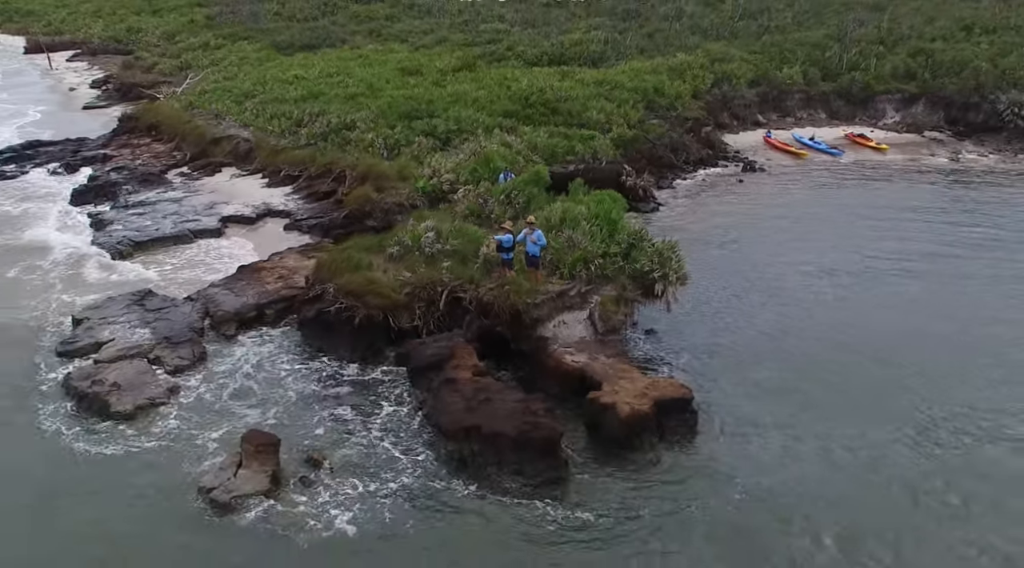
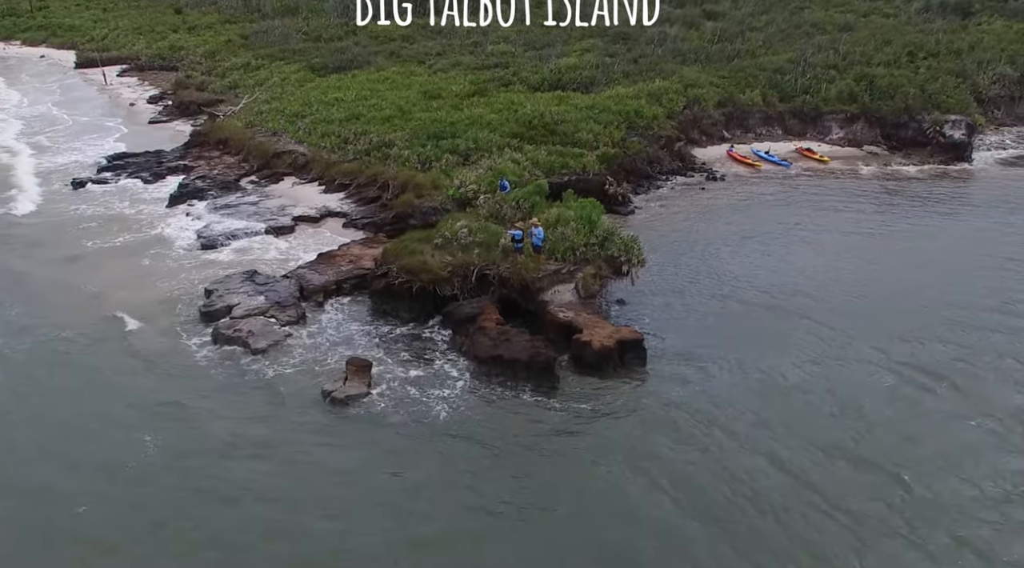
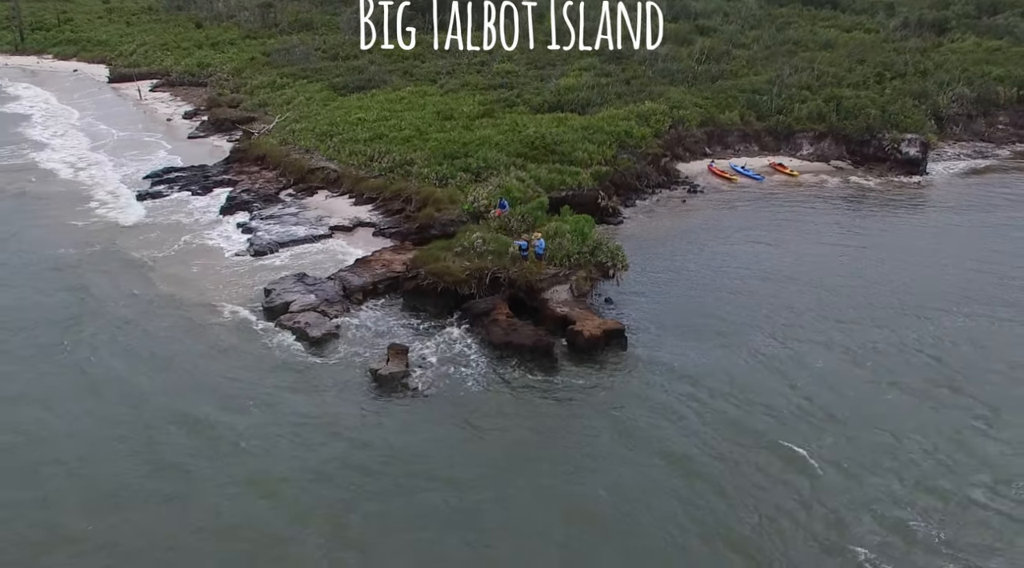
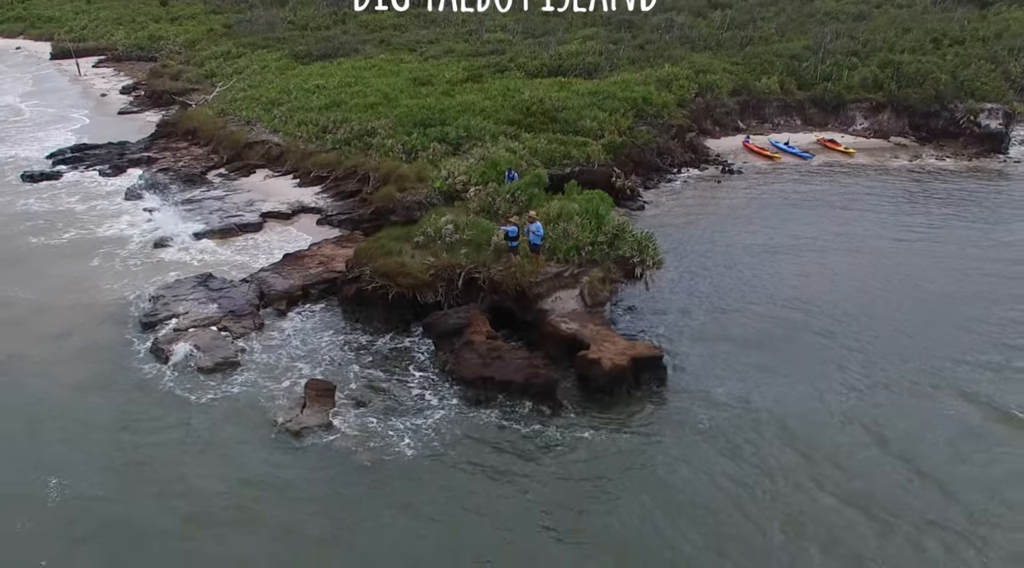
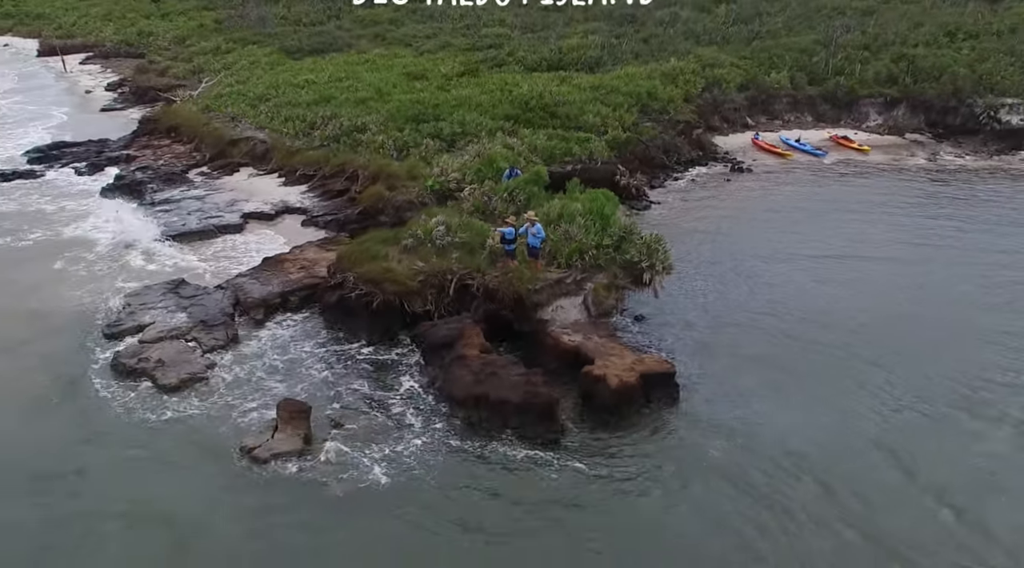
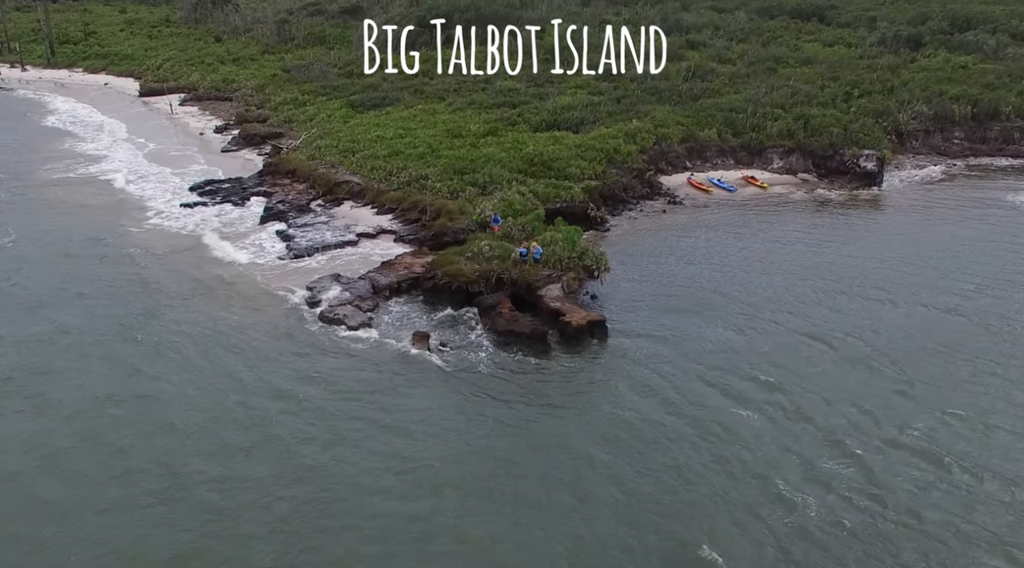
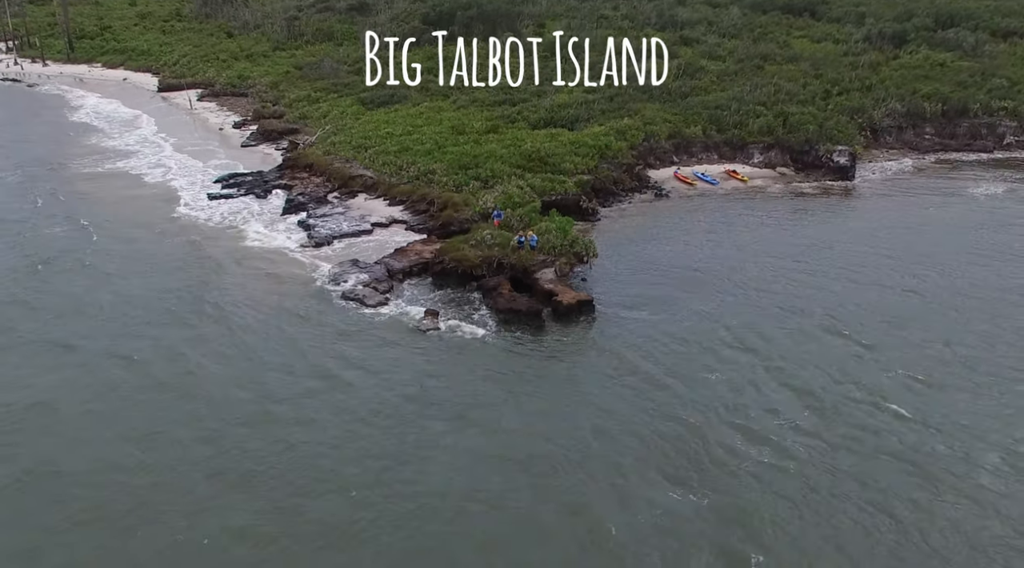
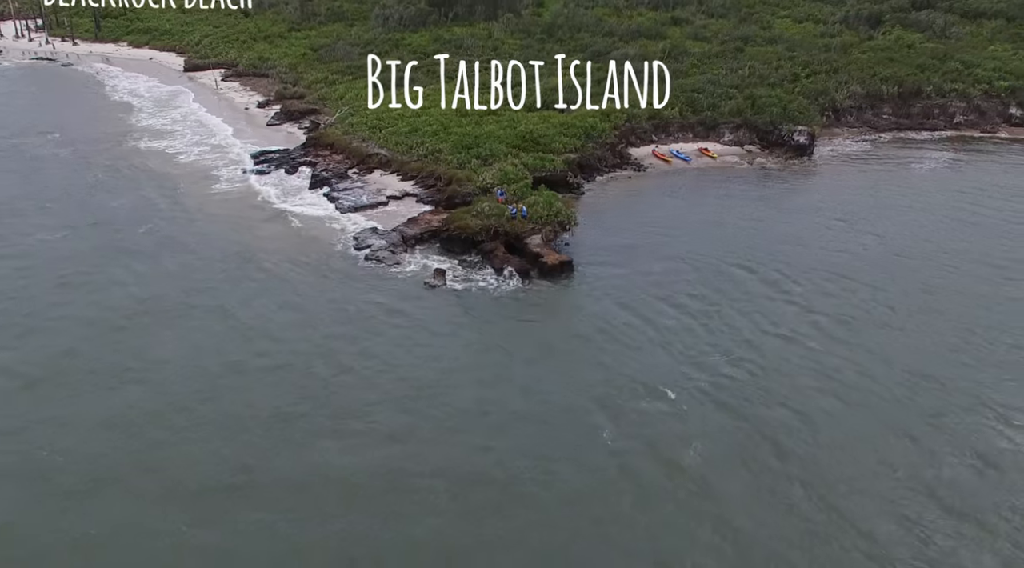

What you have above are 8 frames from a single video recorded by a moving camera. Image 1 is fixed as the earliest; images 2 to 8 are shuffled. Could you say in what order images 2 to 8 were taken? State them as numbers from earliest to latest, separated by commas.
5, 4, 2, 3, 6, 7, 8
